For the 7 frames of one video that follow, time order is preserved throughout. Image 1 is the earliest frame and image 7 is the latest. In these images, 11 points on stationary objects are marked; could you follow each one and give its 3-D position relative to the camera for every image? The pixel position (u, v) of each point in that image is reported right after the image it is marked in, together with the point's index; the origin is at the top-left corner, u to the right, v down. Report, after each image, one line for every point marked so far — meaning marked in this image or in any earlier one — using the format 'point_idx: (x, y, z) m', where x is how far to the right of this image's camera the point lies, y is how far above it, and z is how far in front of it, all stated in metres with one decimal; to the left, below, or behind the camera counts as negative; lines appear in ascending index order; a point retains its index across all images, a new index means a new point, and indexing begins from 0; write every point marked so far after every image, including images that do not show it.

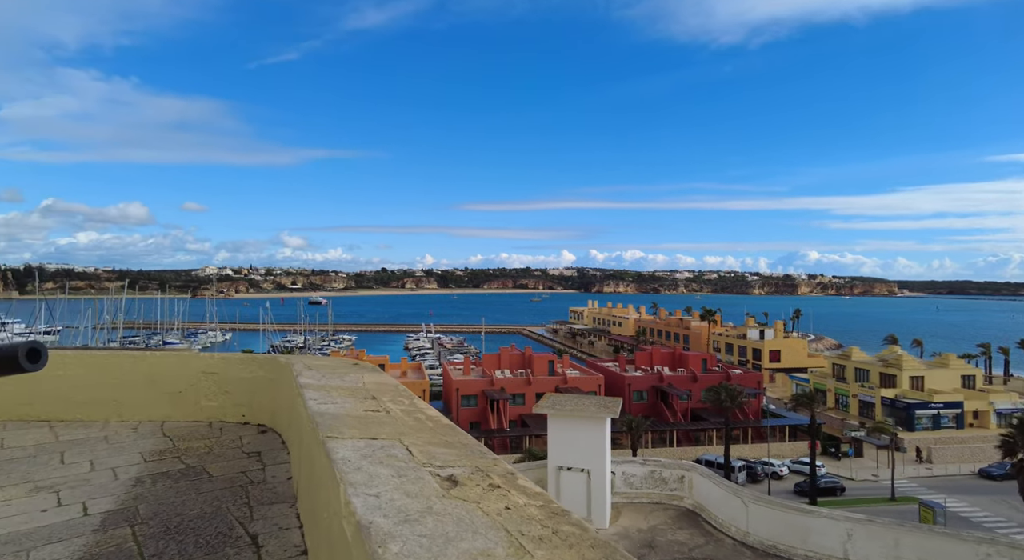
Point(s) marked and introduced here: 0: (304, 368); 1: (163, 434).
0: (-1.9, -0.8, +5.0) m
1: (-3.3, -1.4, +4.9) m
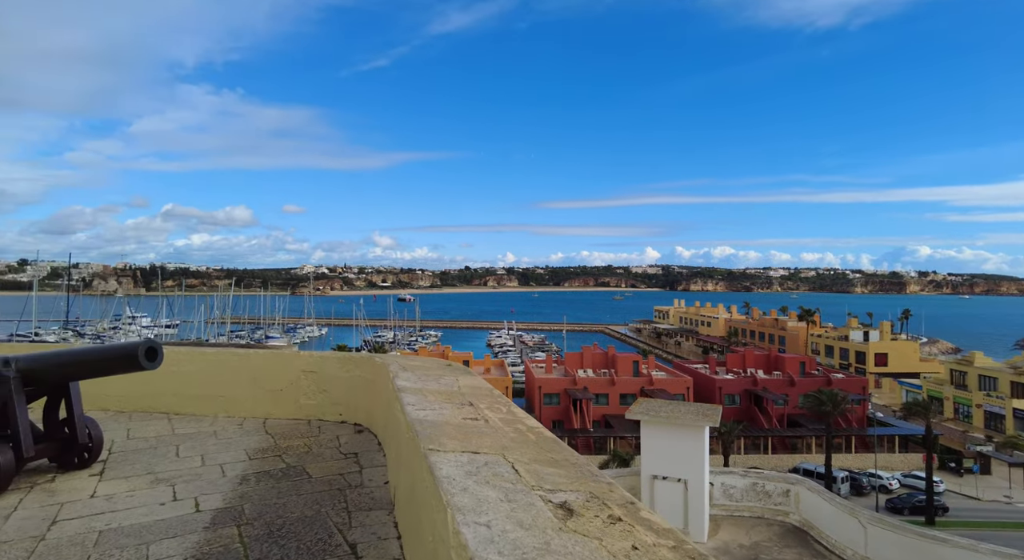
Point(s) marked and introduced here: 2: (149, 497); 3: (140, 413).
0: (-1.0, -0.8, +4.9) m
1: (-2.3, -1.4, +5.1) m
2: (-2.4, -1.5, +3.6) m
3: (-3.9, -1.4, +5.6) m
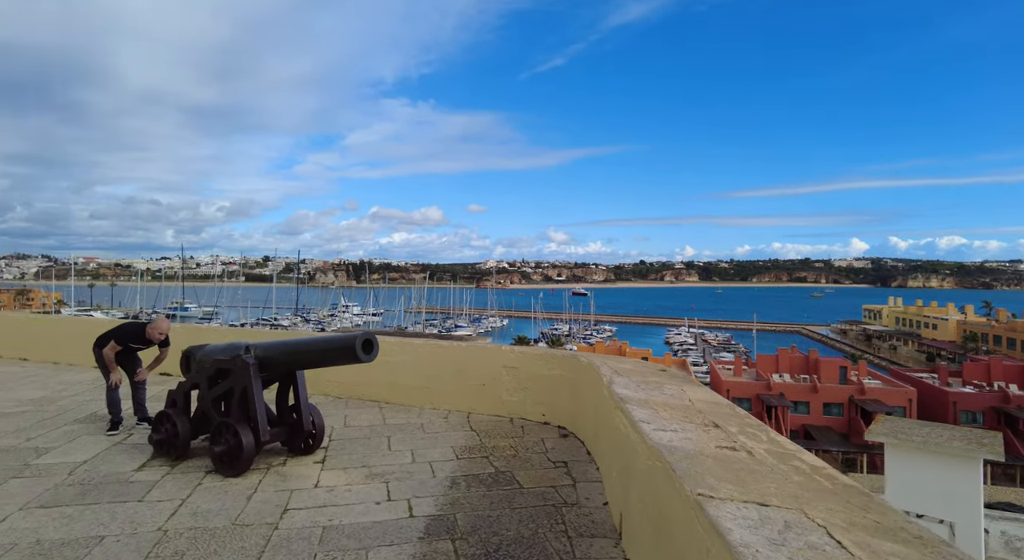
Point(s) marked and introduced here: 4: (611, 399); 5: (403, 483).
0: (+0.8, -0.7, +4.2) m
1: (-0.4, -1.3, +4.8) m
2: (-0.9, -1.4, +3.4) m
3: (-1.7, -1.3, +5.8) m
4: (+0.7, -0.8, +3.7) m
5: (-0.7, -1.4, +3.6) m
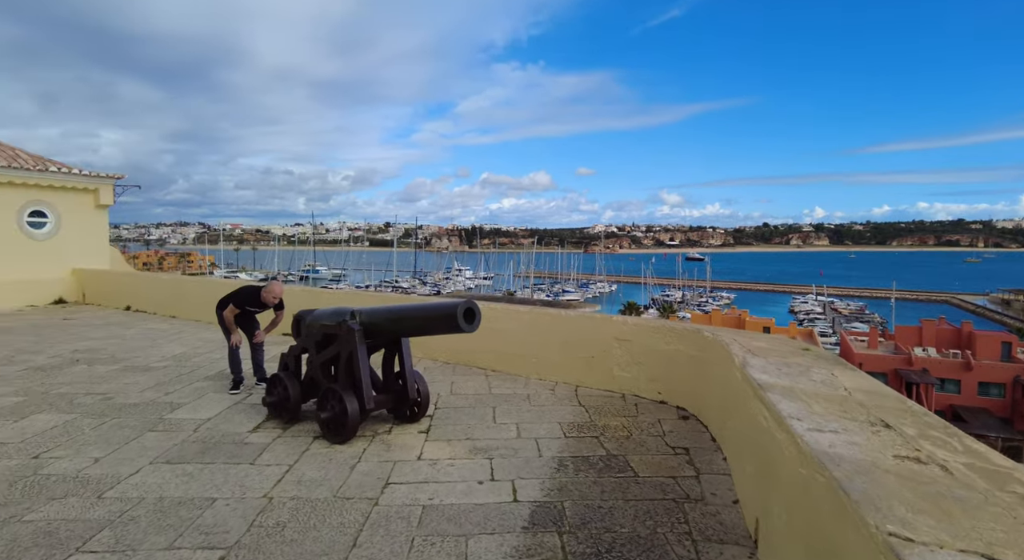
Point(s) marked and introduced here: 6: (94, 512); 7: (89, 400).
0: (+1.6, -0.5, +3.6) m
1: (+0.6, -1.0, +4.5) m
2: (-0.3, -1.2, +3.2) m
3: (-0.5, -0.9, +5.7) m
4: (+1.4, -0.6, +3.1) m
5: (0.0, -1.2, +3.4) m
6: (-2.0, -1.1, +2.5) m
7: (-3.3, -0.9, +4.1) m
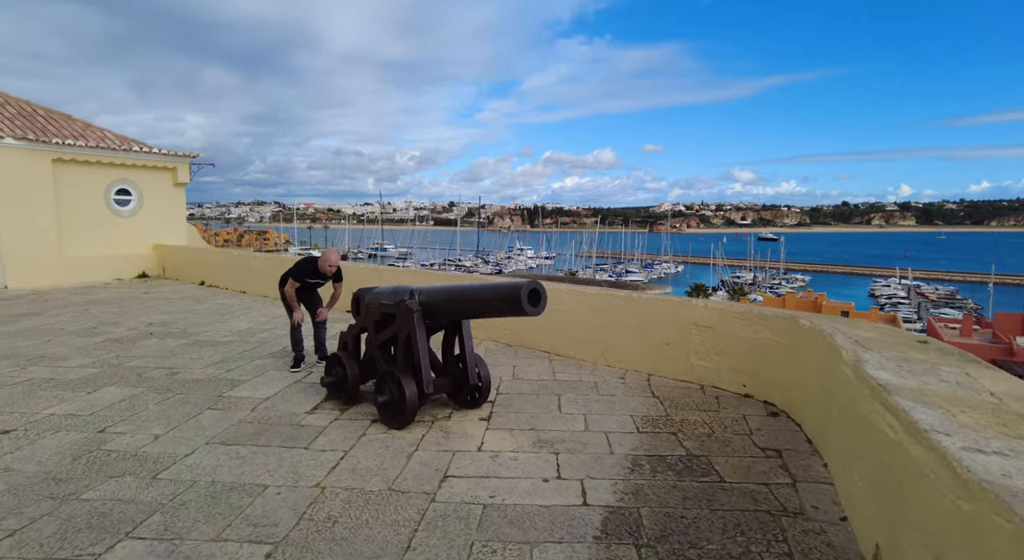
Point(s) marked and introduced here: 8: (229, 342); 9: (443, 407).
0: (+2.0, -0.4, +3.1) m
1: (+1.1, -0.9, +4.1) m
2: (+0.1, -1.0, +2.9) m
3: (+0.1, -0.7, +5.4) m
4: (+1.7, -0.5, +2.6) m
5: (+0.4, -1.0, +3.1) m
6: (-1.7, -1.0, +2.5) m
7: (-2.8, -0.7, +4.2) m
8: (-2.8, -0.6, +5.4) m
9: (-0.5, -0.9, +3.7) m
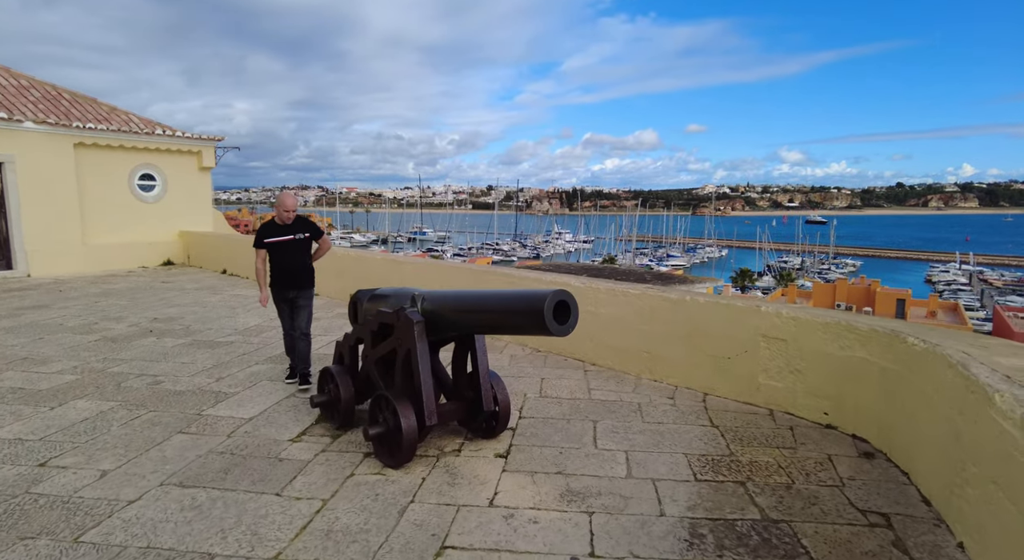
0: (+2.1, -0.4, +2.3) m
1: (+1.2, -0.9, +3.3) m
2: (+0.2, -1.1, +2.3) m
3: (+0.4, -0.7, +4.7) m
4: (+1.8, -0.6, +1.8) m
5: (+0.5, -1.1, +2.4) m
6: (-1.6, -1.0, +1.9) m
7: (-2.6, -0.7, +3.7) m
8: (-2.6, -0.6, +4.9) m
9: (-0.3, -0.9, +3.1) m
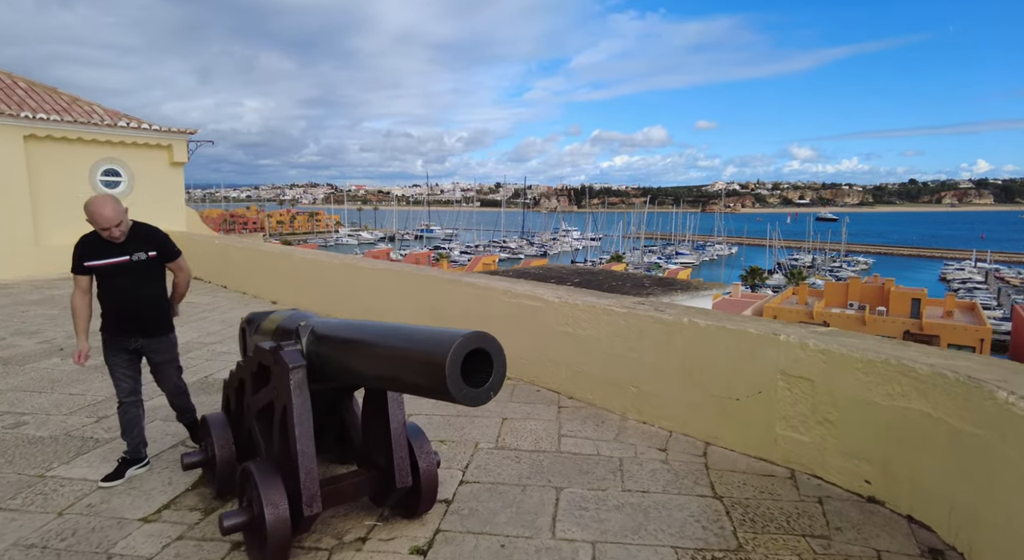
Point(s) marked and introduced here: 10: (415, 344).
0: (+1.8, -0.5, +1.5) m
1: (+0.9, -1.0, +2.5) m
2: (-0.1, -1.2, +1.5) m
3: (+0.1, -0.8, +3.9) m
4: (+1.5, -0.7, +1.0) m
5: (+0.1, -1.2, +1.6) m
6: (-1.9, -1.1, +1.1) m
7: (-2.9, -0.8, +2.9) m
8: (-2.8, -0.6, +4.1) m
9: (-0.6, -1.0, +2.3) m
10: (-0.3, -0.2, +1.6) m
